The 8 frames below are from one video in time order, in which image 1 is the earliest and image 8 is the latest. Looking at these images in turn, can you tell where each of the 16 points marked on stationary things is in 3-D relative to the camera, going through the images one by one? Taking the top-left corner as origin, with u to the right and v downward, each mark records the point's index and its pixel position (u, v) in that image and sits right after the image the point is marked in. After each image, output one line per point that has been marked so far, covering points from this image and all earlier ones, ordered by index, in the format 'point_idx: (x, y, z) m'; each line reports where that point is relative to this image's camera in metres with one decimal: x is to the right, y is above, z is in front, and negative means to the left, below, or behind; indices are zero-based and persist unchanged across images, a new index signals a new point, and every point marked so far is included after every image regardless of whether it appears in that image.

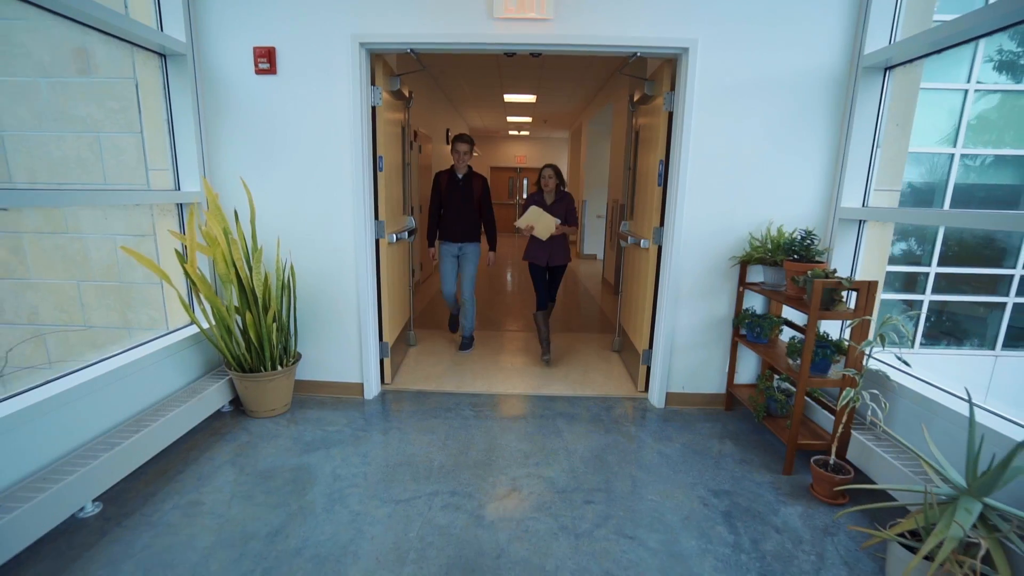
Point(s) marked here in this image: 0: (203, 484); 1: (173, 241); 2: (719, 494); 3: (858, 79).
0: (-1.3, -0.8, +2.0) m
1: (-1.8, +0.3, +2.6) m
2: (+0.9, -0.8, +2.0) m
3: (+1.7, +1.0, +2.3) m
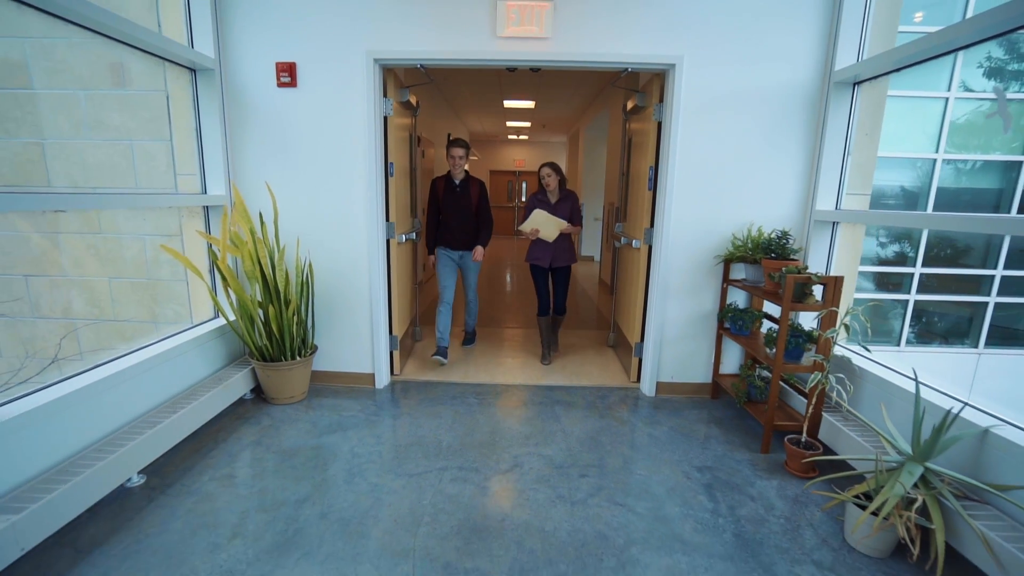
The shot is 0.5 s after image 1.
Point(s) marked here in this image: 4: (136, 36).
0: (-1.3, -0.8, +2.2) m
1: (-1.8, +0.3, +2.8) m
2: (+0.9, -0.8, +2.2) m
3: (+1.7, +1.0, +2.5) m
4: (-1.7, +1.2, +2.2) m
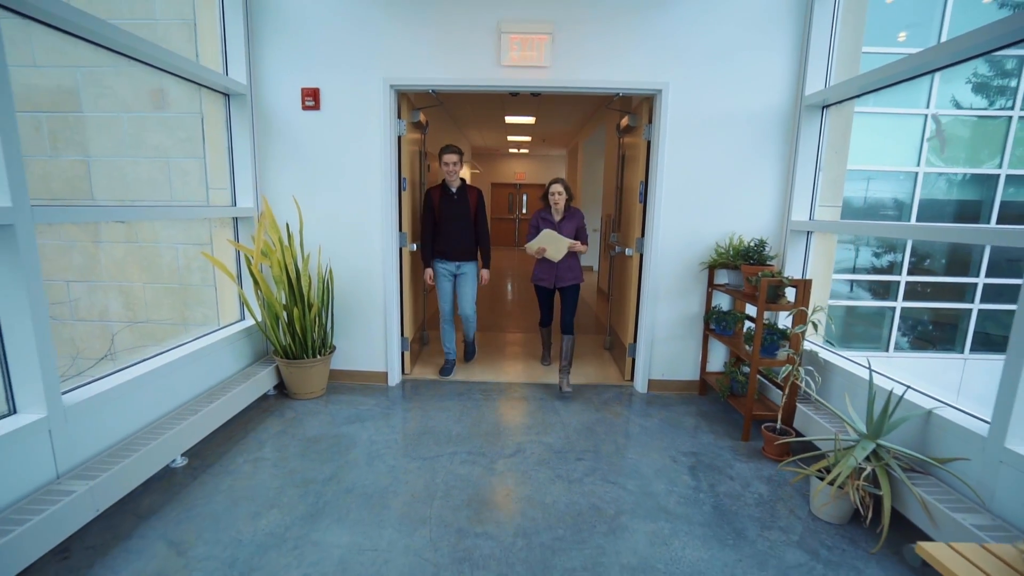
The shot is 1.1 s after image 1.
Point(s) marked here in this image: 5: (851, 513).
0: (-1.2, -0.8, +2.4) m
1: (-1.8, +0.3, +3.0) m
2: (+0.9, -0.8, +2.4) m
3: (+1.7, +1.0, +2.8) m
4: (-1.7, +1.1, +2.5) m
5: (+1.3, -0.9, +1.9) m
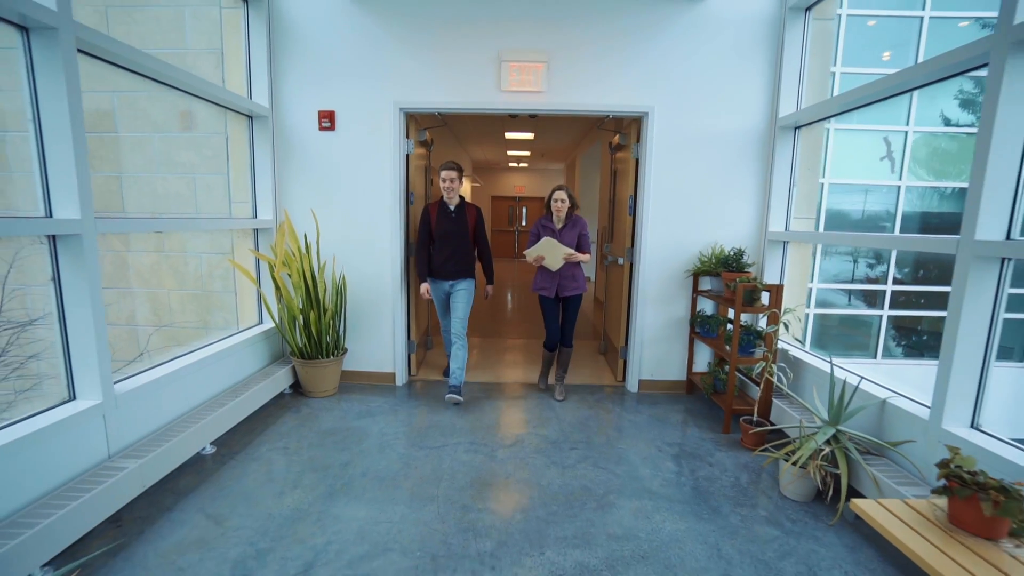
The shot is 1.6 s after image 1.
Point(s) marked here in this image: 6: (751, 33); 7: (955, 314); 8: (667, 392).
0: (-1.2, -0.8, +2.6) m
1: (-1.8, +0.2, +3.3) m
2: (+0.9, -0.9, +2.6) m
3: (+1.7, +1.0, +3.1) m
4: (-1.7, +1.1, +2.7) m
5: (+1.3, -0.9, +2.1) m
6: (+1.5, +1.6, +3.1) m
7: (+1.7, -0.1, +1.8) m
8: (+1.1, -0.7, +3.4) m
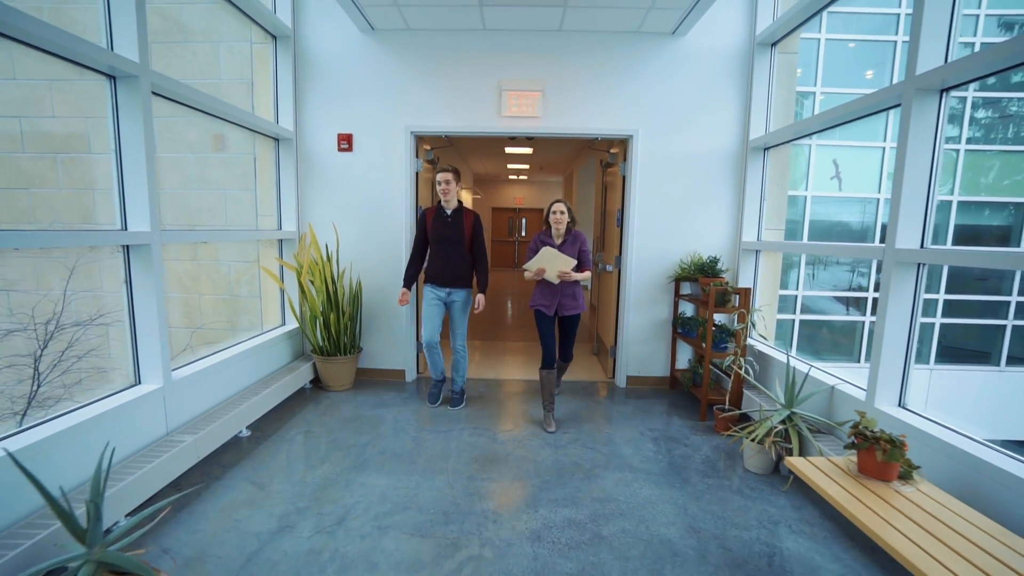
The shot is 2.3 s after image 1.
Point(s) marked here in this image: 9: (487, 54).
0: (-1.3, -0.8, +3.0) m
1: (-1.8, +0.2, +3.6) m
2: (+0.9, -0.9, +3.0) m
3: (+1.7, +0.9, +3.4) m
4: (-1.7, +1.1, +3.1) m
5: (+1.3, -0.9, +2.4) m
6: (+1.5, +1.6, +3.4) m
7: (+1.7, -0.1, +2.2) m
8: (+1.1, -0.8, +3.7) m
9: (-0.2, +1.7, +3.5) m
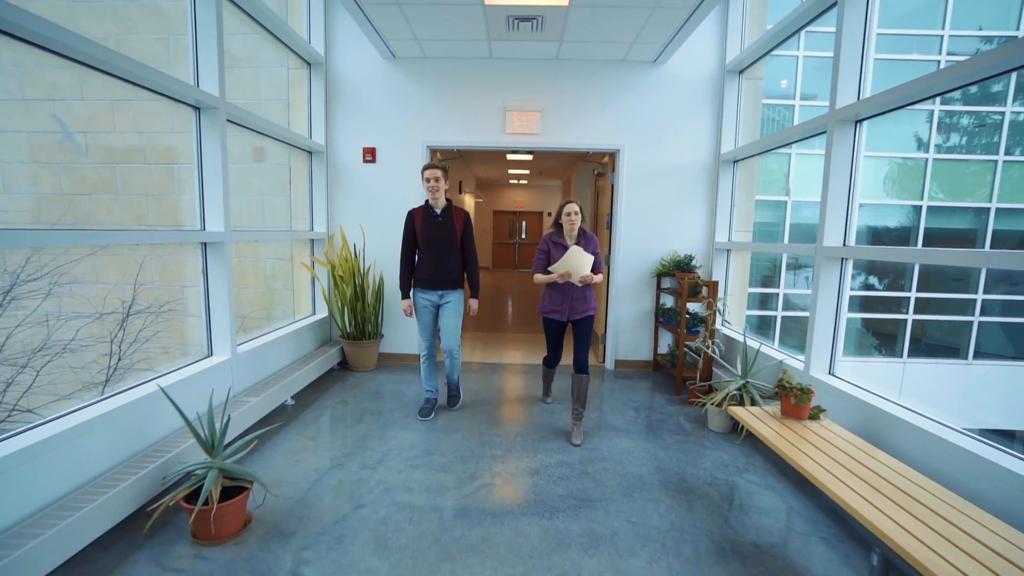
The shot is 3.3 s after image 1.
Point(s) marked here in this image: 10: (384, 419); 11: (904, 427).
0: (-1.2, -0.8, +3.5) m
1: (-1.8, +0.2, +4.1) m
2: (+0.9, -0.8, +3.5) m
3: (+1.7, +1.0, +4.0) m
4: (-1.7, +1.1, +3.6) m
5: (+1.3, -0.8, +2.9) m
6: (+1.5, +1.6, +4.0) m
7: (+1.7, -0.1, +2.7) m
8: (+1.1, -0.7, +4.2) m
9: (-0.2, +1.7, +4.0) m
10: (-0.8, -0.8, +3.0) m
11: (+1.7, -0.6, +2.1) m
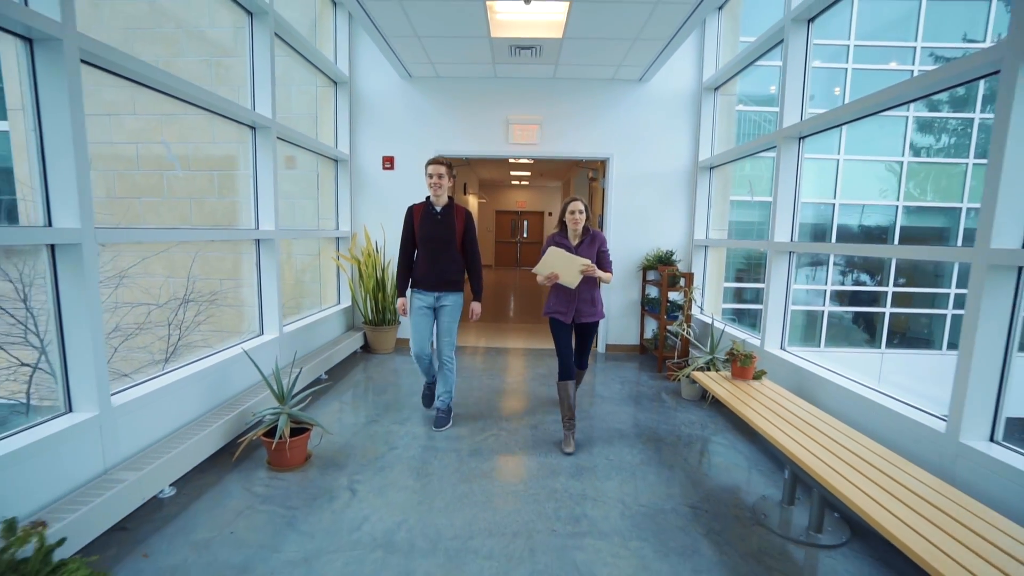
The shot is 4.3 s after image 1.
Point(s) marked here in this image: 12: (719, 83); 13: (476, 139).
0: (-1.2, -0.7, +4.0) m
1: (-1.8, +0.3, +4.7) m
2: (+0.9, -0.7, +4.0) m
3: (+1.7, +1.1, +4.5) m
4: (-1.7, +1.2, +4.1) m
5: (+1.3, -0.8, +3.4) m
6: (+1.6, +1.7, +4.5) m
7: (+1.7, 0.0, +3.2) m
8: (+1.1, -0.6, +4.7) m
9: (-0.1, +1.8, +4.5) m
10: (-0.8, -0.8, +3.6) m
11: (+1.7, -0.5, +2.6) m
12: (+1.8, +1.8, +4.3) m
13: (-0.4, +1.5, +4.6) m
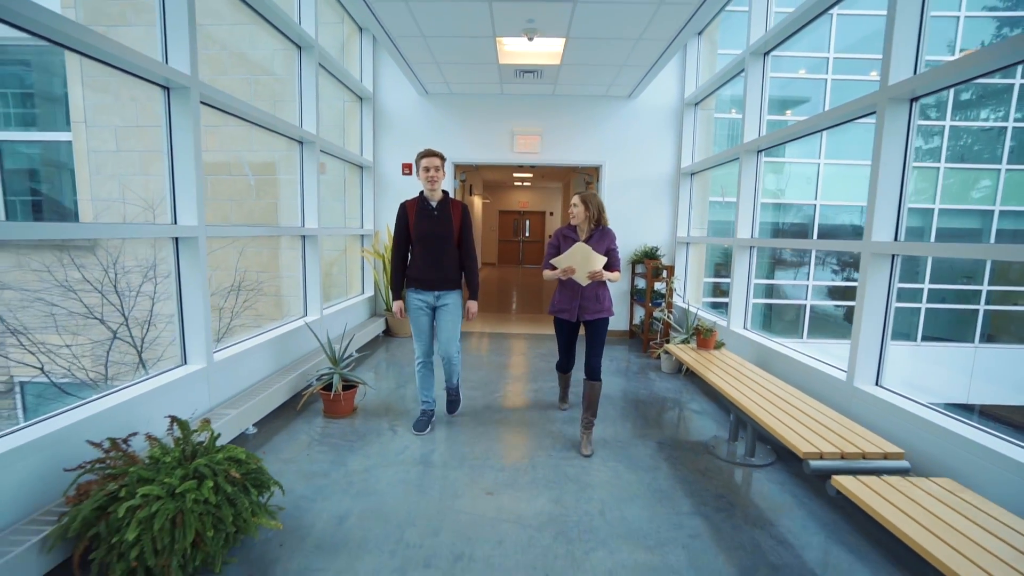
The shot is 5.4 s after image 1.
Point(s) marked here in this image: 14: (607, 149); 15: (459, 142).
0: (-1.2, -0.6, +4.6) m
1: (-1.7, +0.4, +5.3) m
2: (+1.0, -0.7, +4.6) m
3: (+1.8, +1.2, +5.1) m
4: (-1.6, +1.3, +4.7) m
5: (+1.4, -0.7, +4.0) m
6: (+1.6, +1.8, +5.1) m
7: (+1.8, +0.1, +3.8) m
8: (+1.2, -0.6, +5.3) m
9: (-0.1, +1.9, +5.1) m
10: (-0.8, -0.7, +4.2) m
11: (+1.7, -0.4, +3.2) m
12: (+1.9, +1.9, +4.8) m
13: (-0.3, +1.6, +5.2) m
14: (+1.0, +1.5, +5.1) m
15: (-0.6, +1.6, +5.2) m
